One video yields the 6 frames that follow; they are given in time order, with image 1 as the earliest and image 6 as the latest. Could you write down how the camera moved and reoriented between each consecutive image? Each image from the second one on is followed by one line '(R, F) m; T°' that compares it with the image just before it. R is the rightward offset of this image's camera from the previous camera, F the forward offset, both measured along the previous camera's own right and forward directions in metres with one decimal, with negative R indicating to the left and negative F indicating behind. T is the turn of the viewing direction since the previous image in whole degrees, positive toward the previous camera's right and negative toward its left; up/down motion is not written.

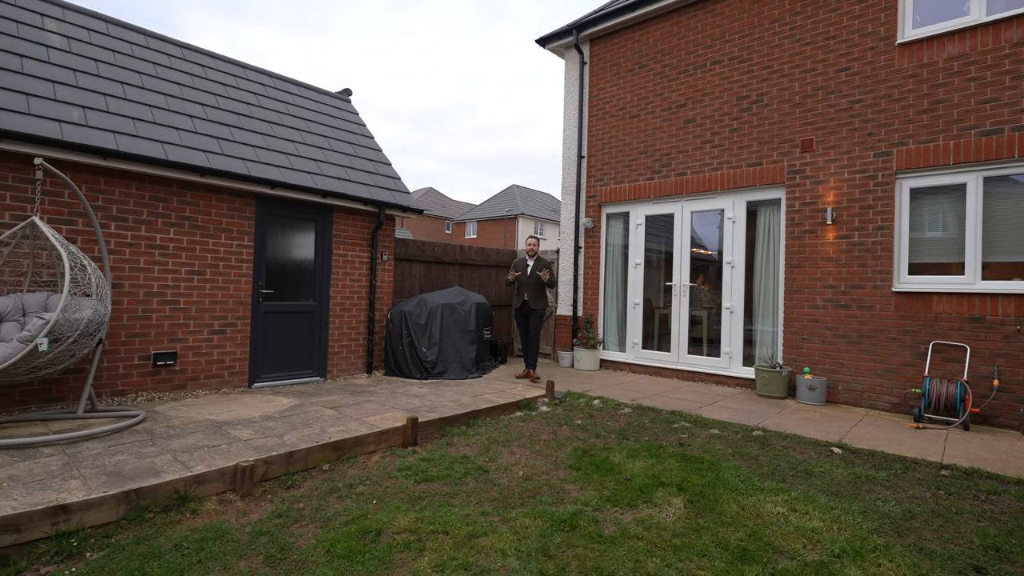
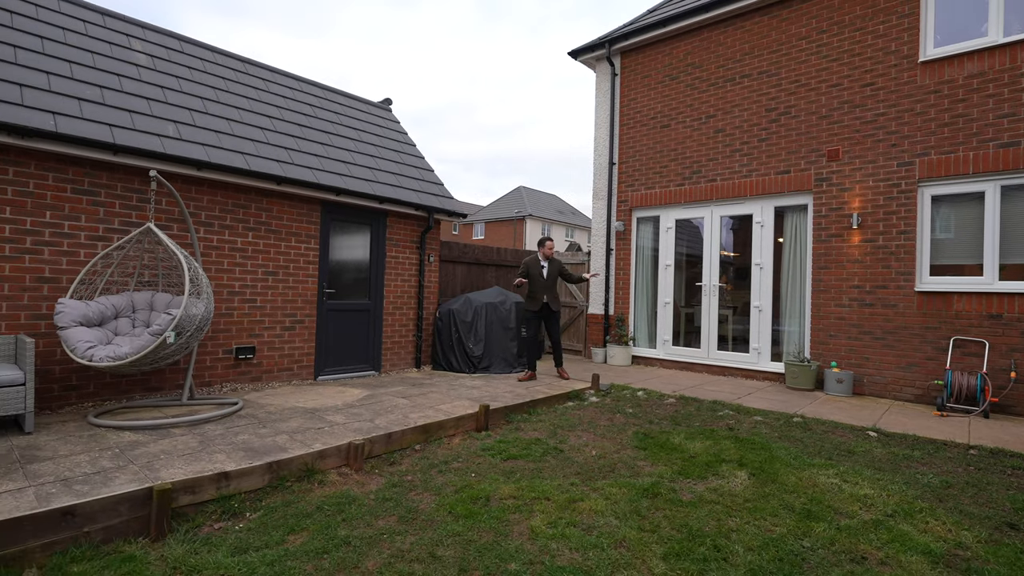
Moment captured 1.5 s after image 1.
(-0.6, -0.4) m; 0°
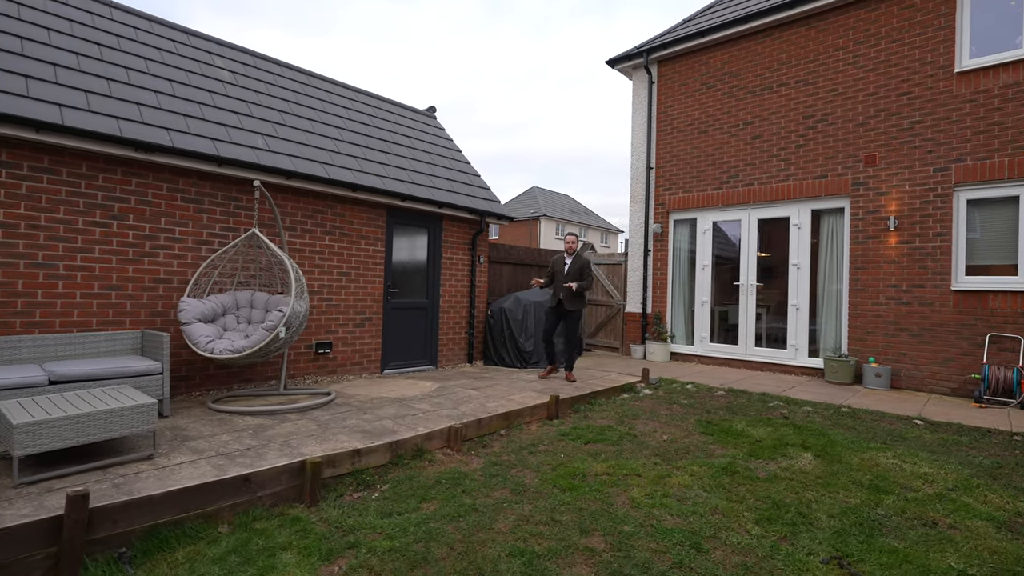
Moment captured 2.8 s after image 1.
(-0.6, -0.4) m; -1°
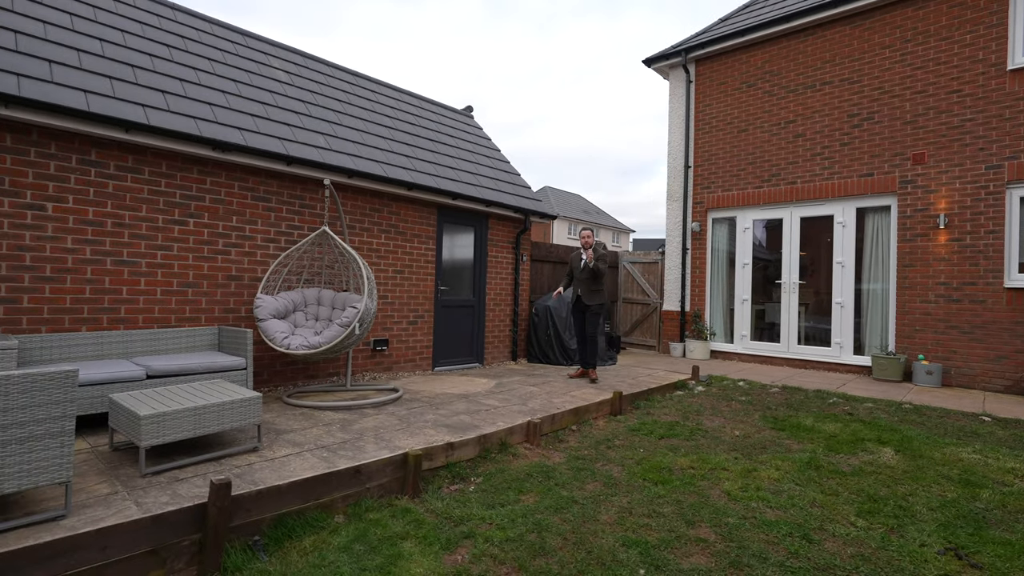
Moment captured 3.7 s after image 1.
(-0.6, -0.1) m; -1°
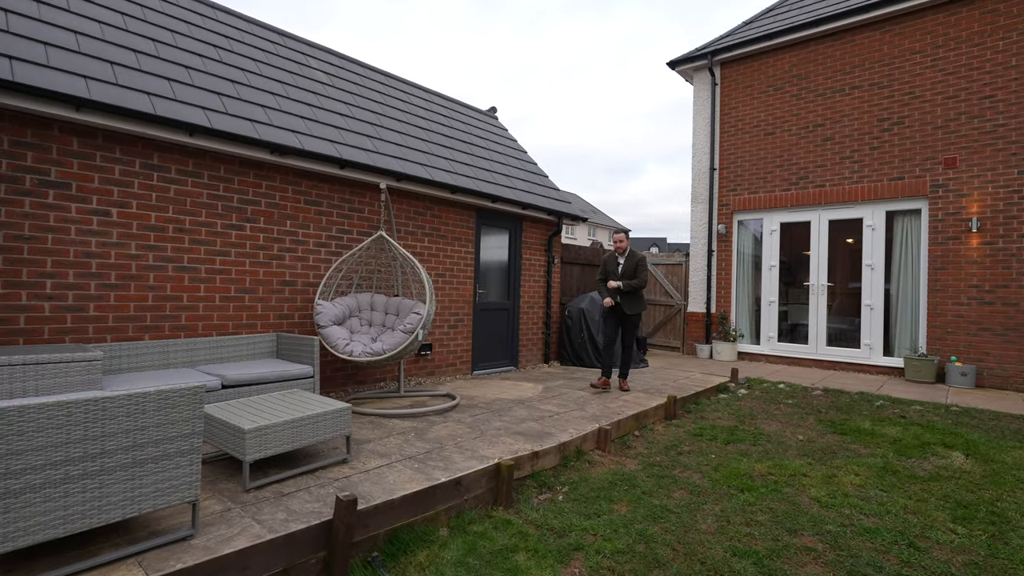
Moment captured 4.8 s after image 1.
(-0.6, 0.0) m; +1°
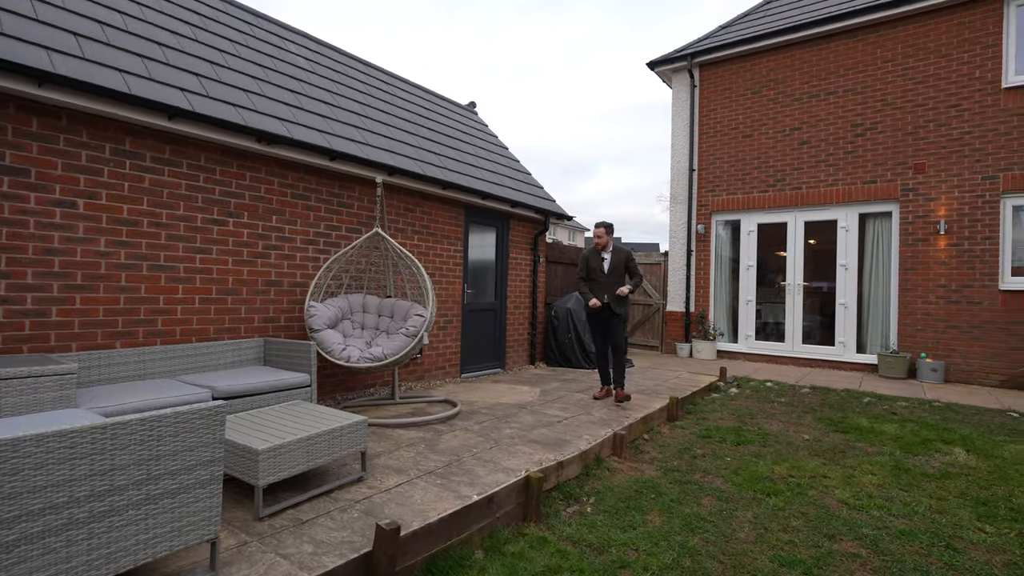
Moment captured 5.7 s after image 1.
(-0.4, +0.2) m; +5°
